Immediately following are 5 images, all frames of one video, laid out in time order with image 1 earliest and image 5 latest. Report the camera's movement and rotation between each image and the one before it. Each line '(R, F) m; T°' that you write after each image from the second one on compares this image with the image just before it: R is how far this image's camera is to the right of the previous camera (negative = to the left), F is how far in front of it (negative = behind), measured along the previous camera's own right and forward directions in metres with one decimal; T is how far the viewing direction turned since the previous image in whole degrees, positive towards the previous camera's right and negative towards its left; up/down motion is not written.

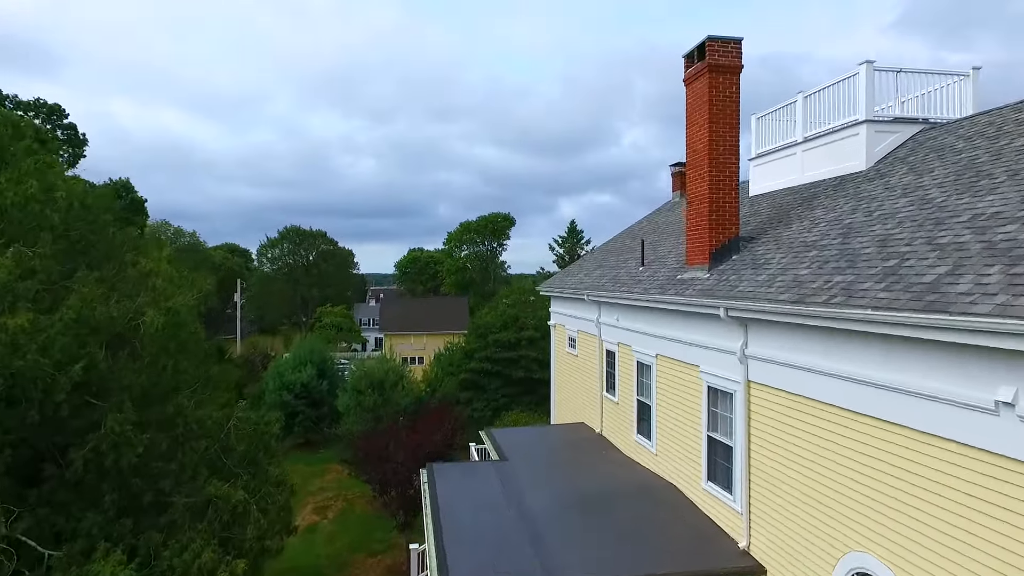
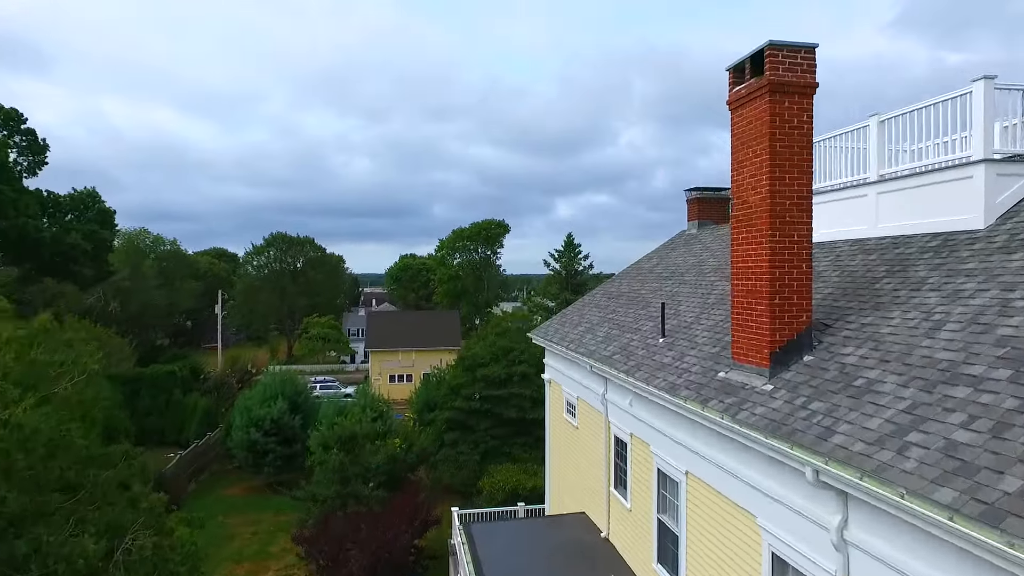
(+0.2, +1.9) m; 0°
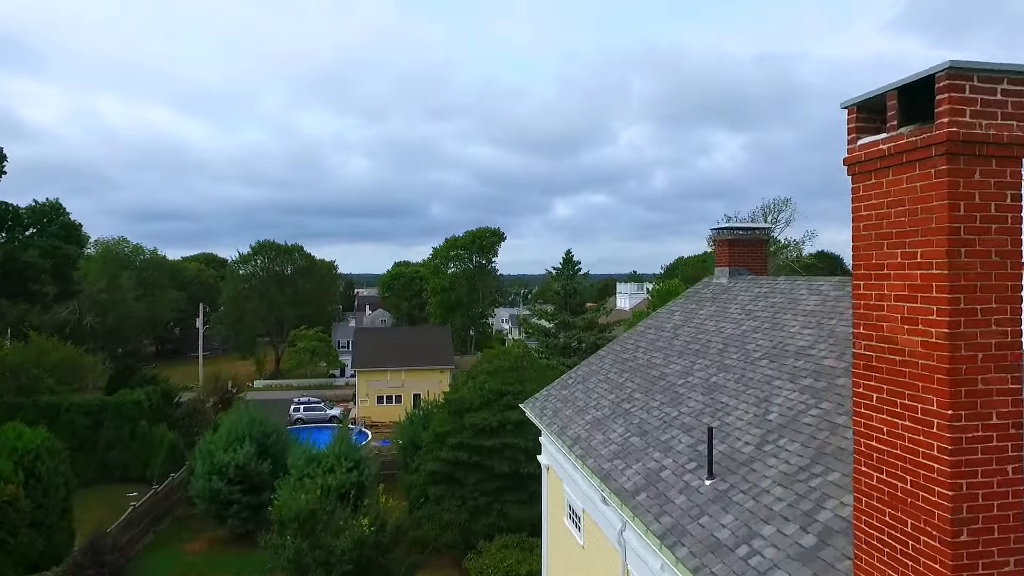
(+0.1, +2.0) m; 0°
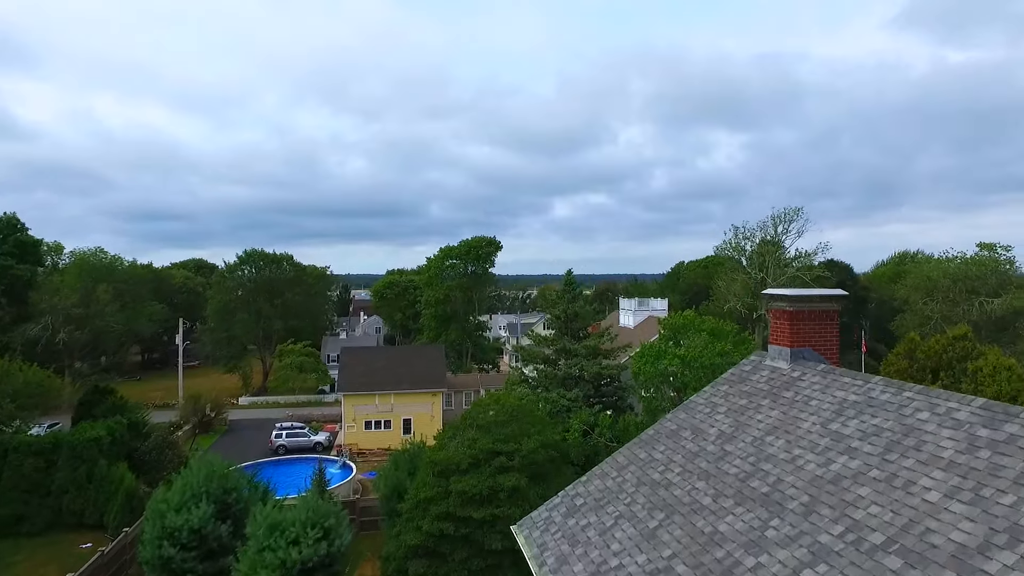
(+0.1, +2.2) m; 0°
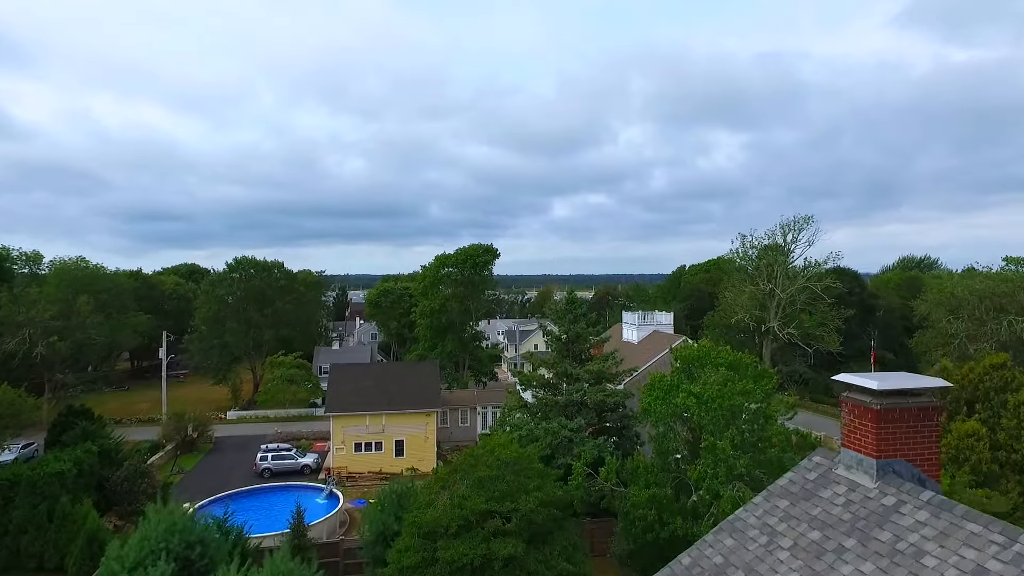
(+0.1, +1.7) m; 0°
